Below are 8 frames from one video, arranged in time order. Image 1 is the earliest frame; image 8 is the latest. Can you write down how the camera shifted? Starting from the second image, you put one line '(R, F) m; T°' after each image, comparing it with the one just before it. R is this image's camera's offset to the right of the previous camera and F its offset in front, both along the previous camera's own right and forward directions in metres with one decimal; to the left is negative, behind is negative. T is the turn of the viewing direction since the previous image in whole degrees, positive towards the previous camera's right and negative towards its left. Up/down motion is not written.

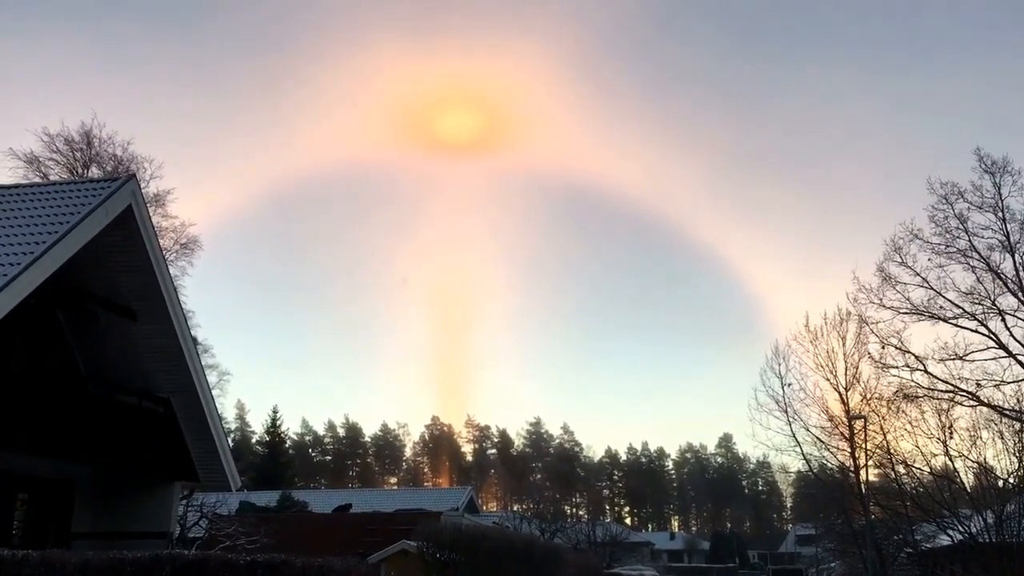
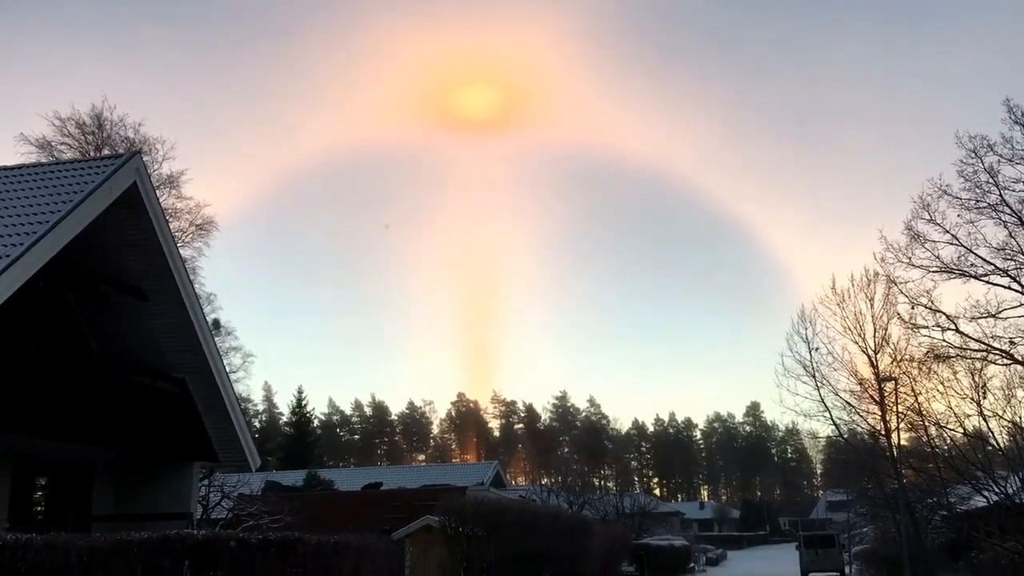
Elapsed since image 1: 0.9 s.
(+0.1, +0.4) m; -2°
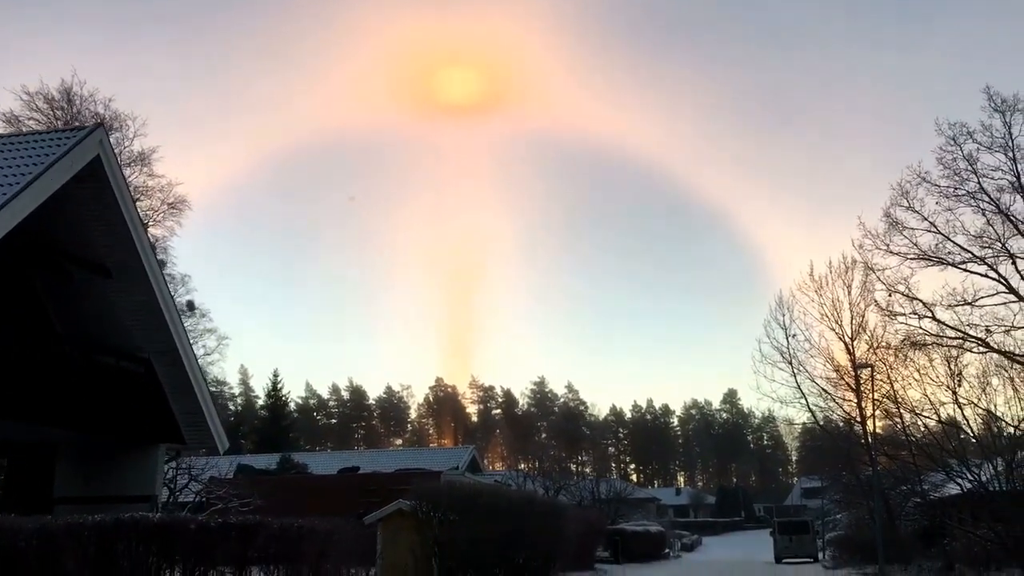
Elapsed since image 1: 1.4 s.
(+0.1, +0.3) m; +1°
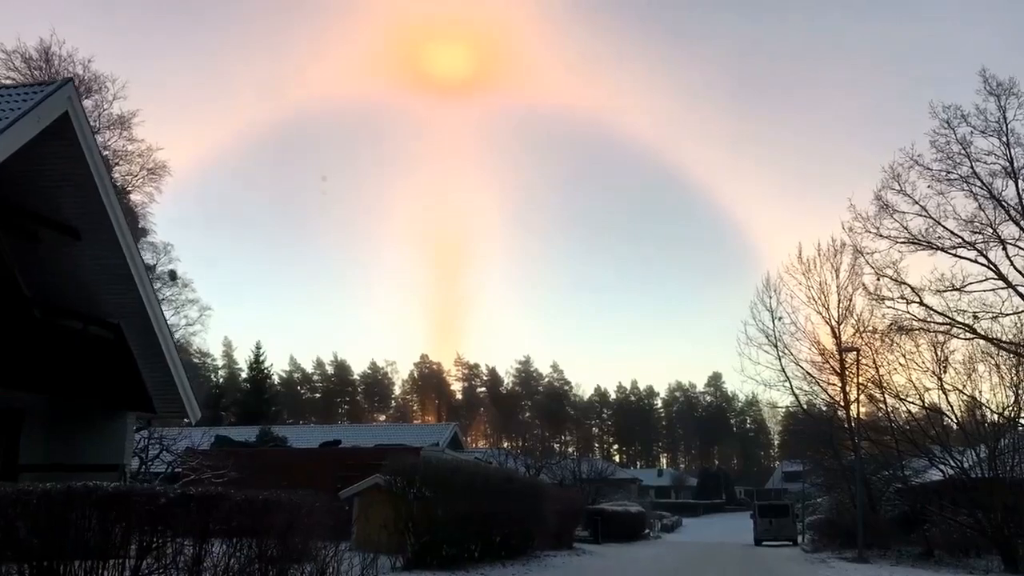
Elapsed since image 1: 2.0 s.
(+0.1, +0.4) m; +1°
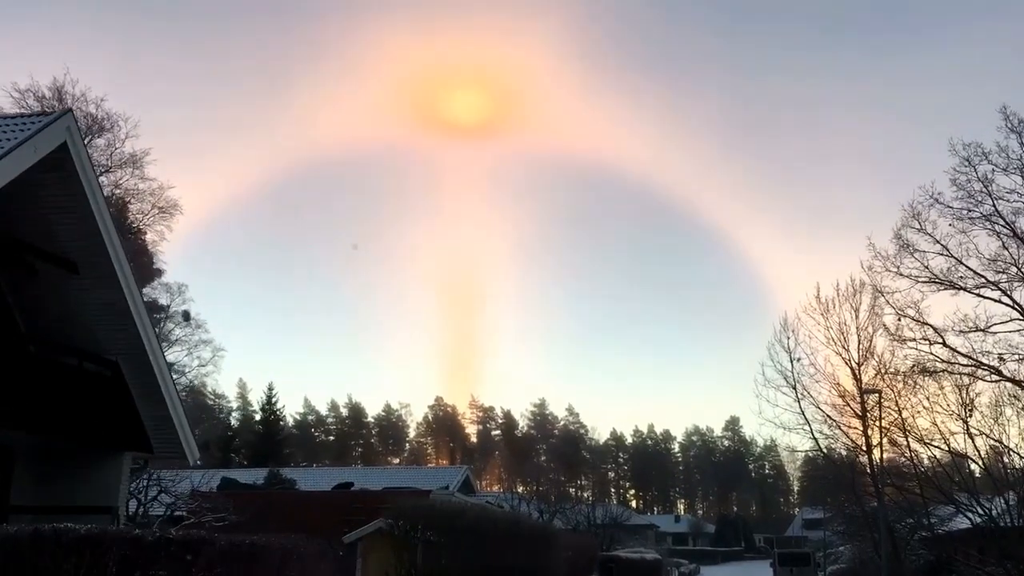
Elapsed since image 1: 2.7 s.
(+0.1, +0.4) m; -1°
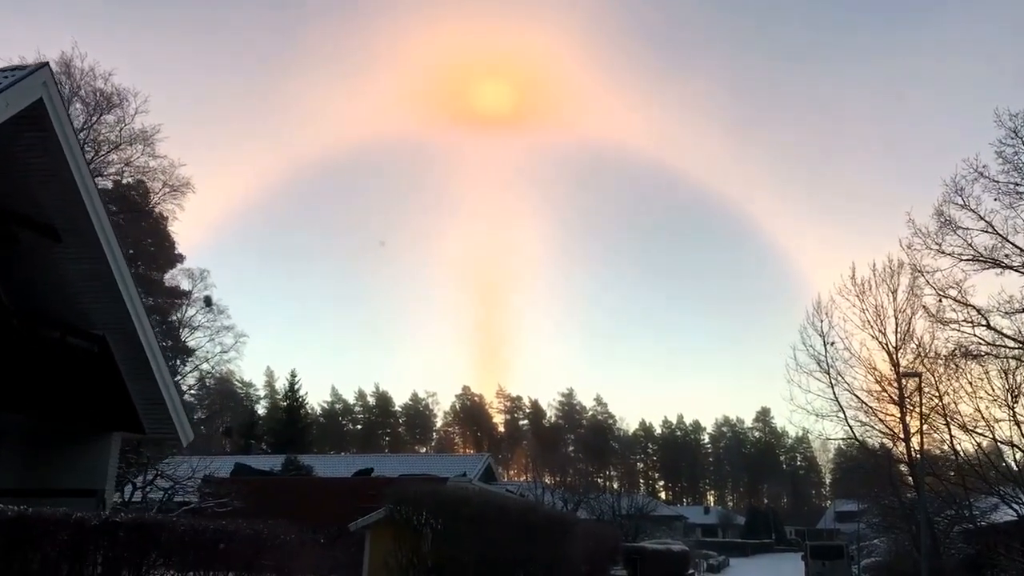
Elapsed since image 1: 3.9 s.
(+0.3, +0.9) m; -2°
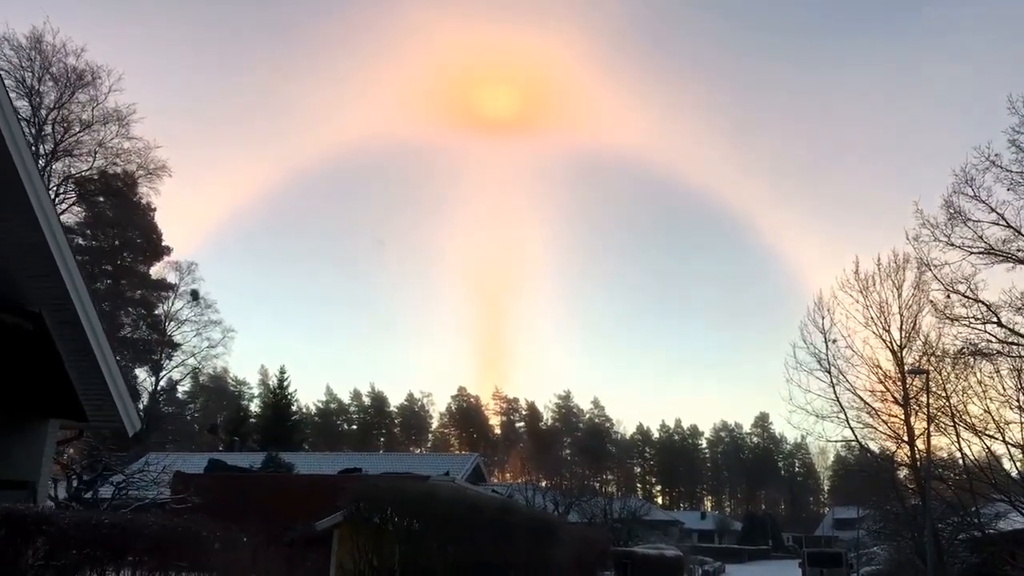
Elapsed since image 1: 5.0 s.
(+0.4, +1.1) m; 0°
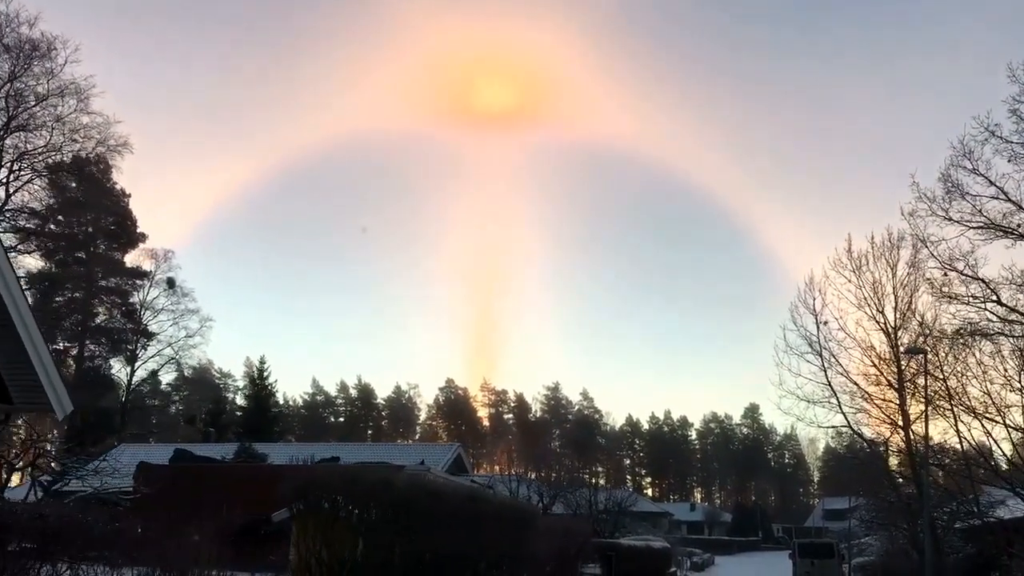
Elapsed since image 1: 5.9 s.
(+0.3, +1.1) m; +1°
